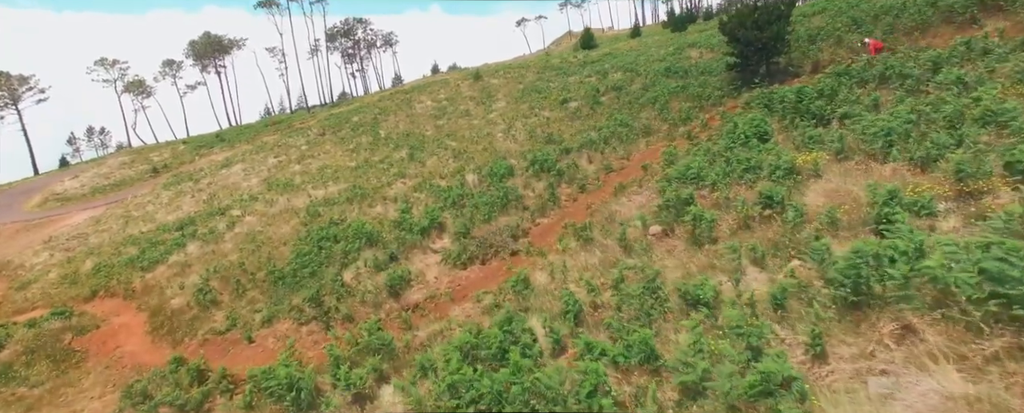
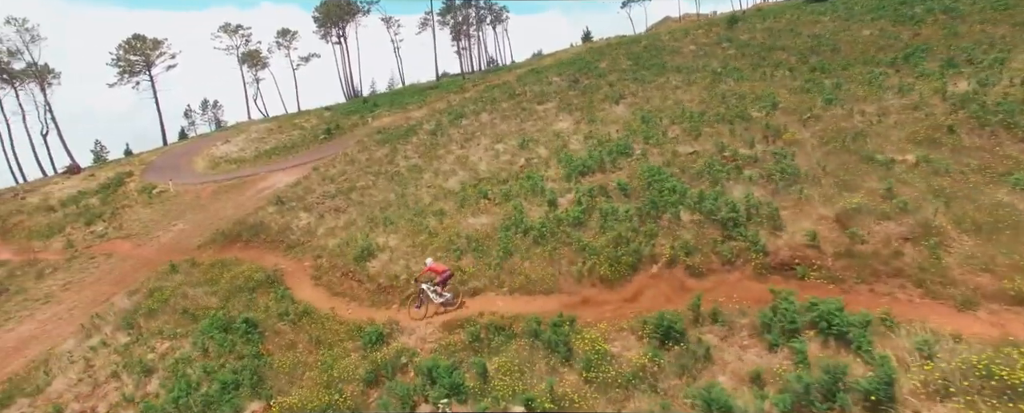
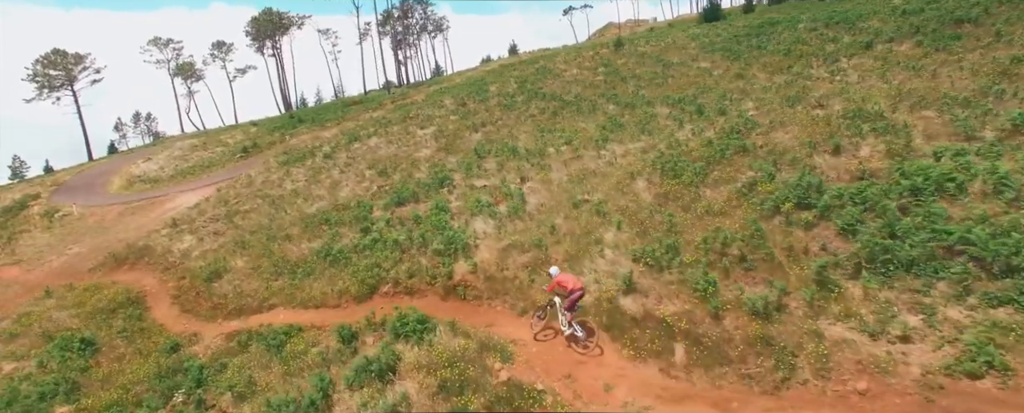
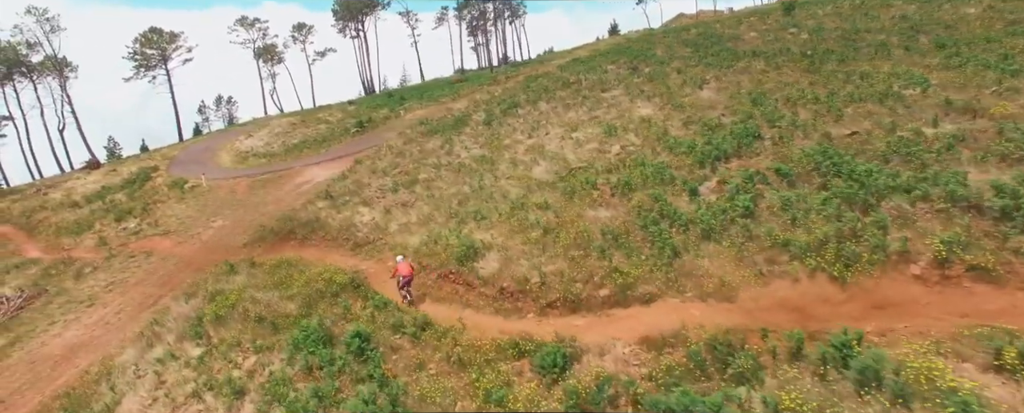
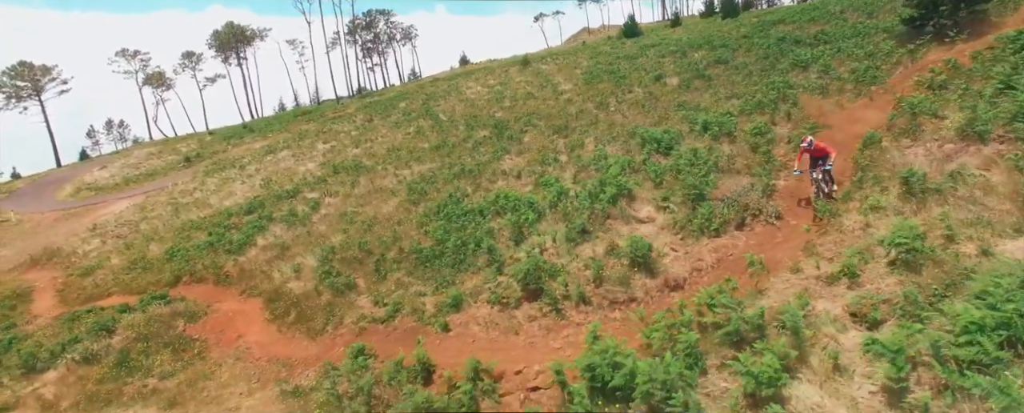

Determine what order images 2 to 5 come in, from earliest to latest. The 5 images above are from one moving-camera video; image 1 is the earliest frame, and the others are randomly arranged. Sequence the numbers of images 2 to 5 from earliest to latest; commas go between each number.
5, 3, 2, 4
